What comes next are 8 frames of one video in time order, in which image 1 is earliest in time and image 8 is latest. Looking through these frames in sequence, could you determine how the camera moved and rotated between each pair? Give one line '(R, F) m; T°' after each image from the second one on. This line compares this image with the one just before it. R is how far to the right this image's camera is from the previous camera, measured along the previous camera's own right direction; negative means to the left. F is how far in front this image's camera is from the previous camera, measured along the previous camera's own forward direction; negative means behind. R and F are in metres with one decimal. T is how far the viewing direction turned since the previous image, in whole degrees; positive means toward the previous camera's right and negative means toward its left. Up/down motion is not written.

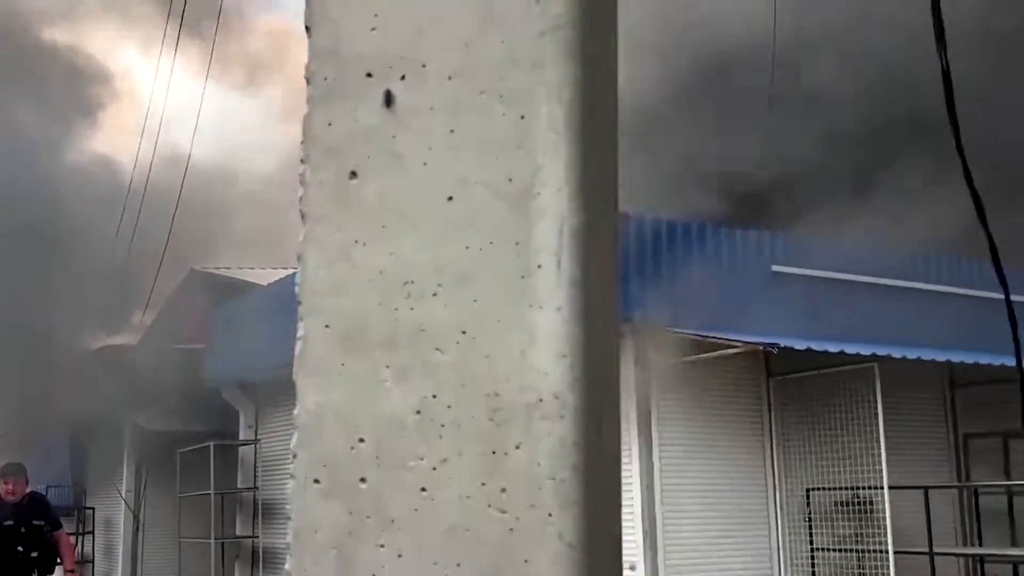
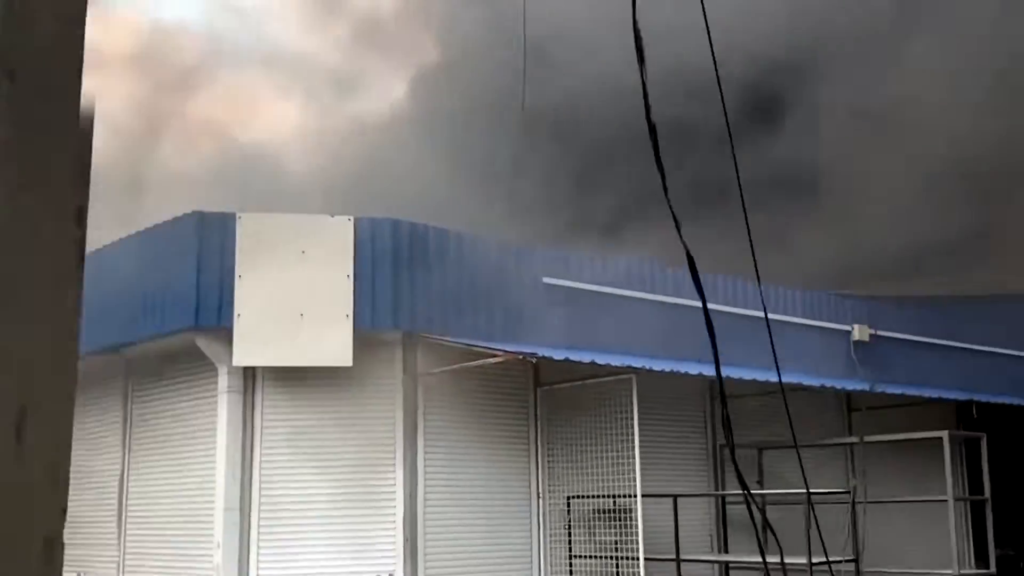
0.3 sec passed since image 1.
(+0.8, 0.0) m; +8°
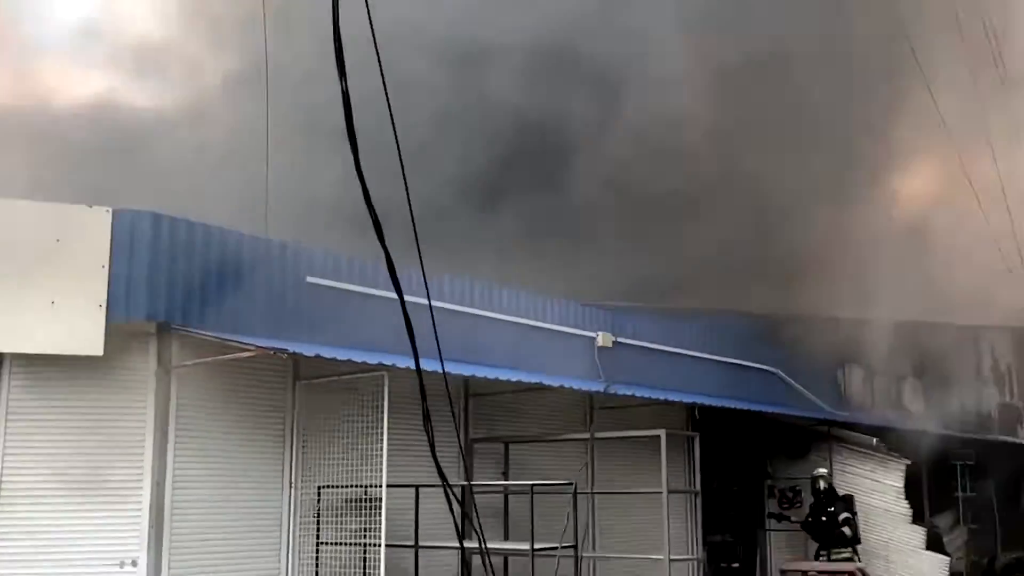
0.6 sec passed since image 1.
(+0.9, -0.4) m; +8°
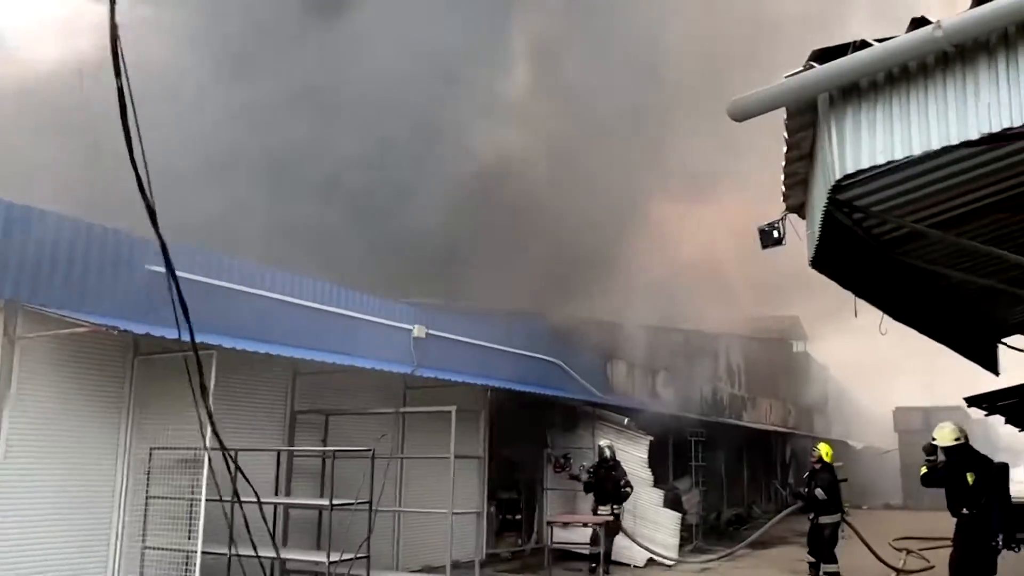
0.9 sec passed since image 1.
(+0.2, -1.1) m; +11°
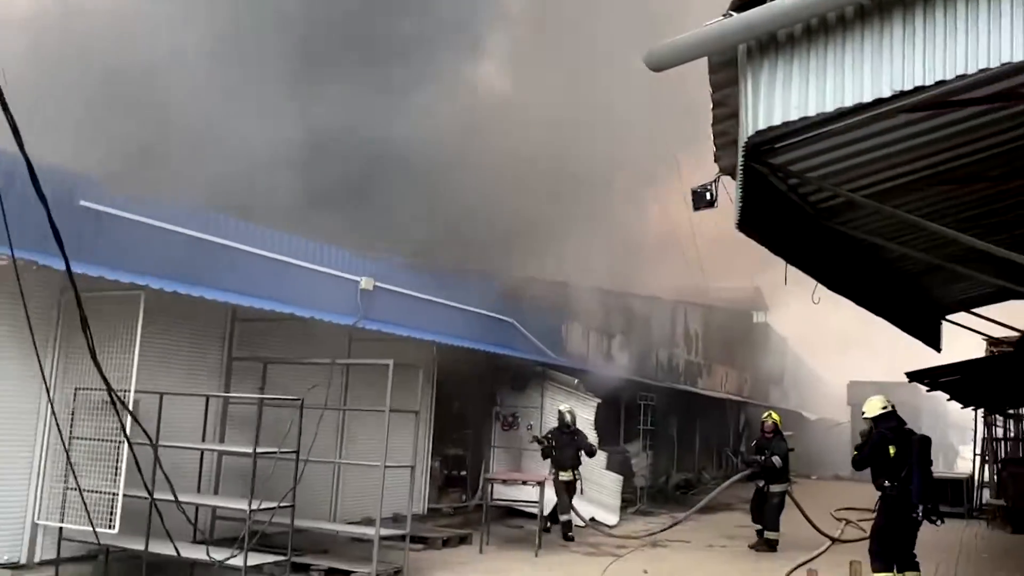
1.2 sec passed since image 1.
(+0.2, +0.1) m; +2°
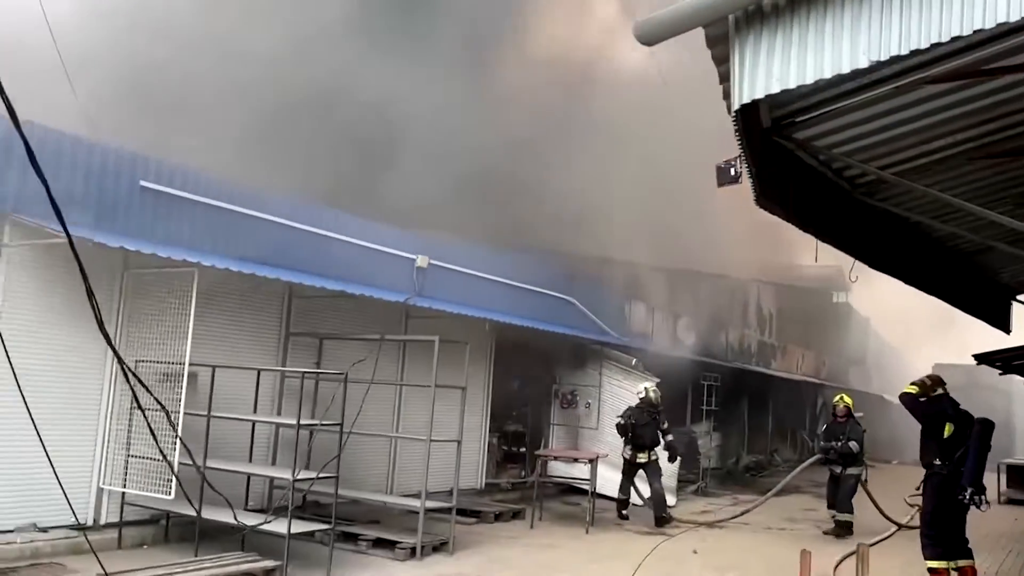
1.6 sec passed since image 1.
(+0.3, 0.0) m; -6°
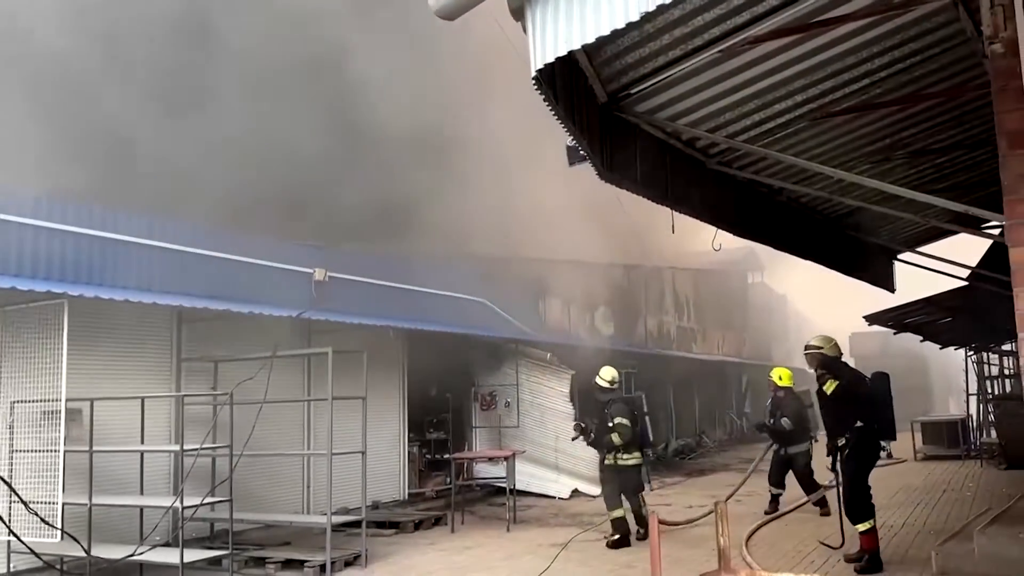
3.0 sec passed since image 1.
(+0.4, 0.0) m; +5°
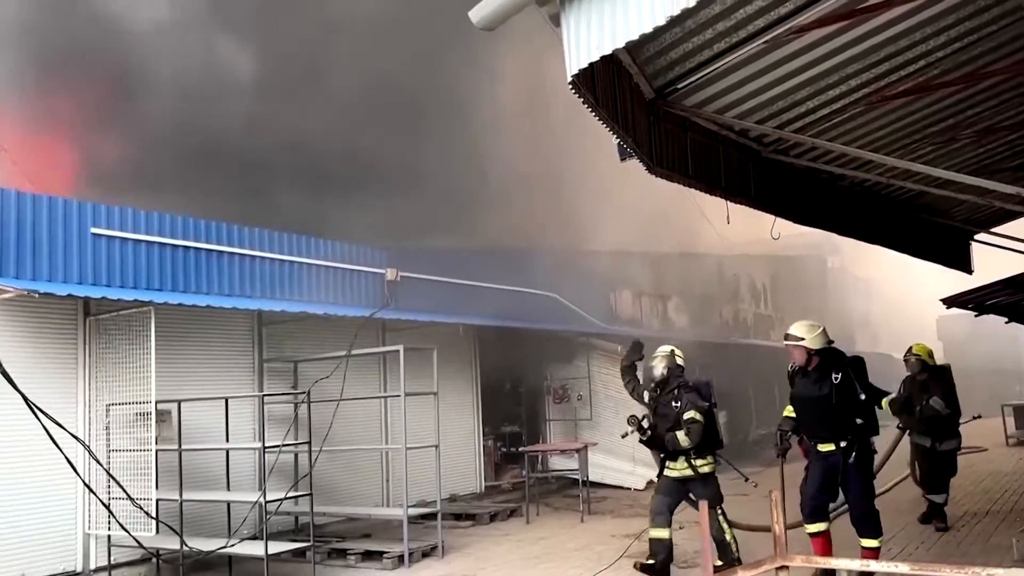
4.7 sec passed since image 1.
(+0.1, -0.1) m; -6°
